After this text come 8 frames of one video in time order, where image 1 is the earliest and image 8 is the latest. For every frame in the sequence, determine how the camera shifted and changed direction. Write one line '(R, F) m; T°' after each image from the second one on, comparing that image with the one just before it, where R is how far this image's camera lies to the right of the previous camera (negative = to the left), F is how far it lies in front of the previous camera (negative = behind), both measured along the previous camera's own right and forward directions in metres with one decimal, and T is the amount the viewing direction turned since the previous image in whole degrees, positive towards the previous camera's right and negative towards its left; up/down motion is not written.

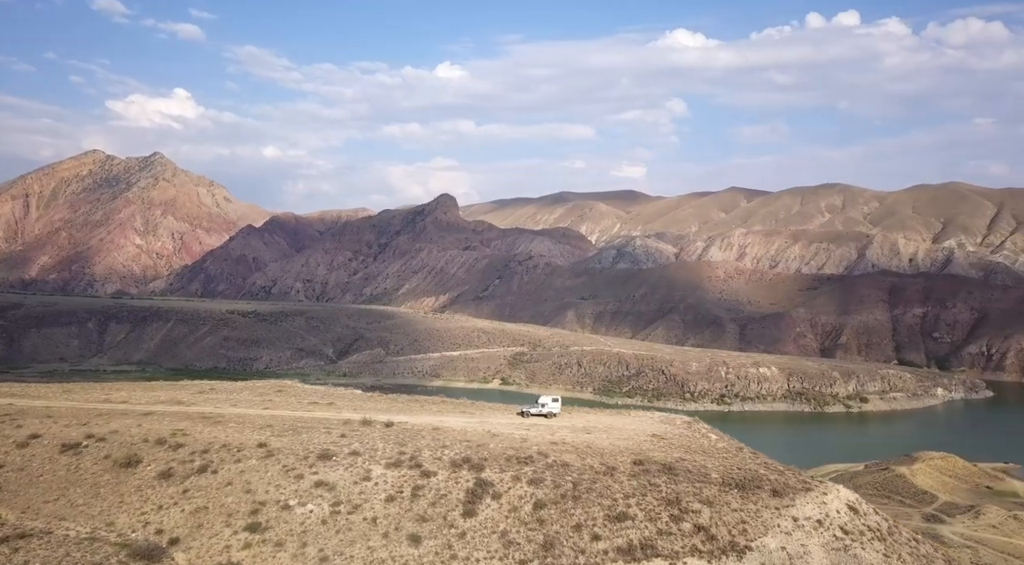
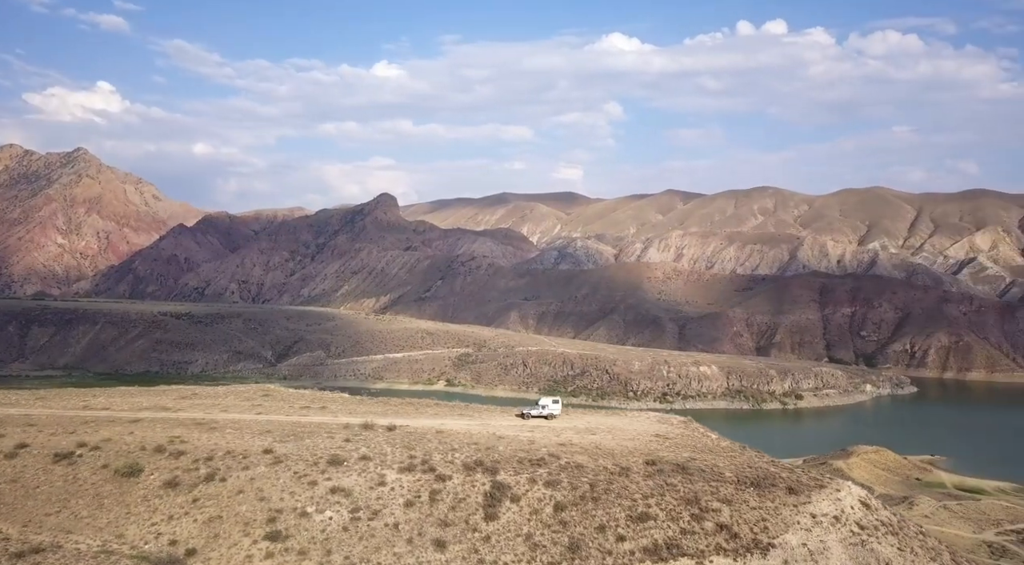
(-1.8, +0.1) m; +4°
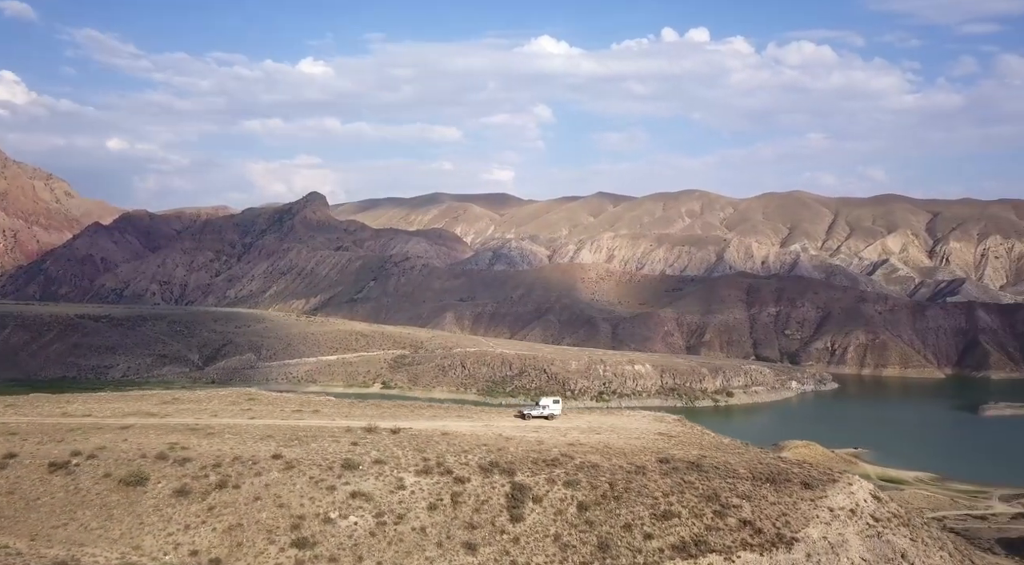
(-2.1, +0.1) m; +5°
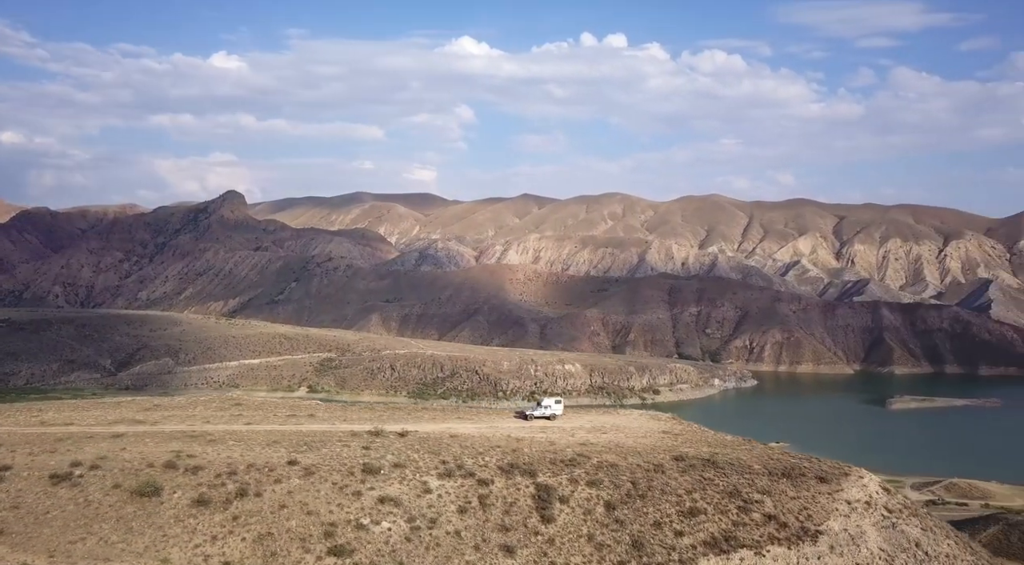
(-2.3, +0.2) m; +6°
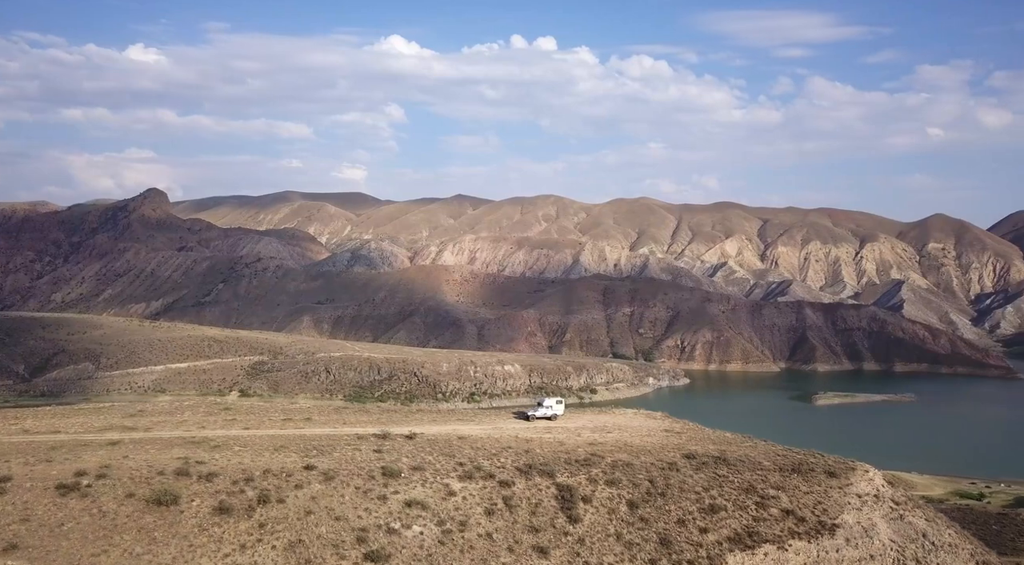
(-2.0, +0.2) m; +5°
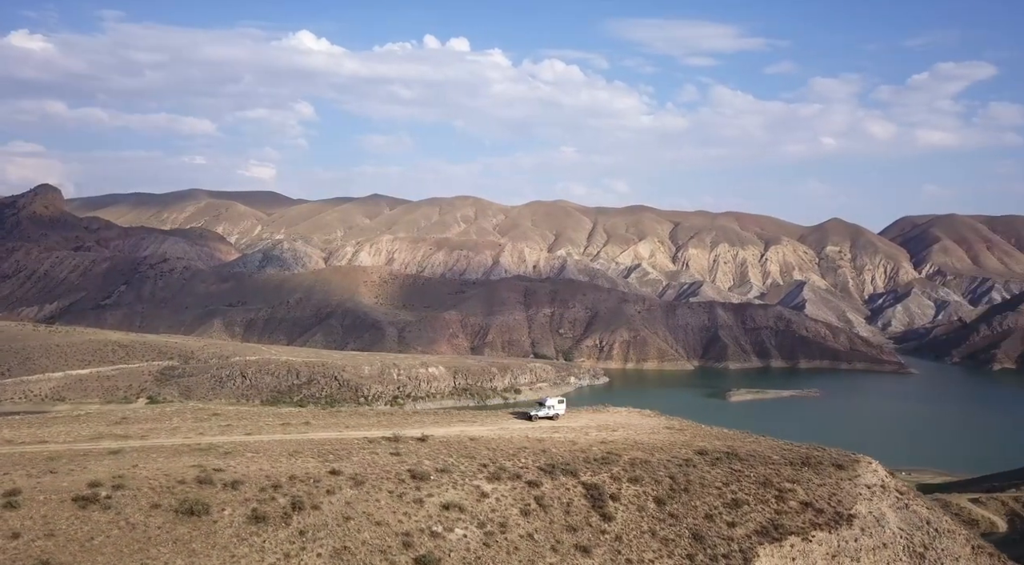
(-2.5, +0.2) m; +6°
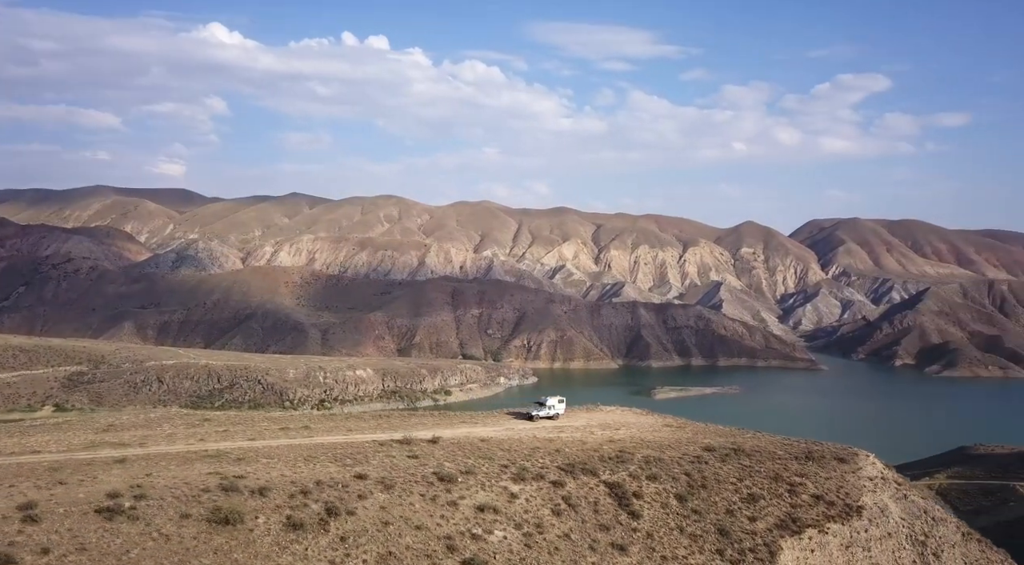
(-2.3, +0.2) m; +6°
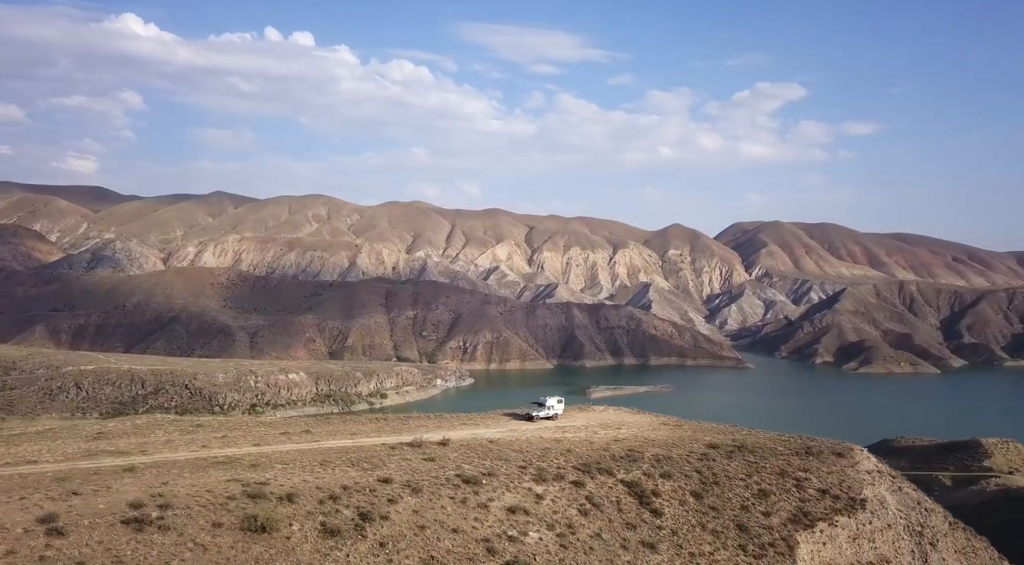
(-2.0, +0.2) m; +5°
